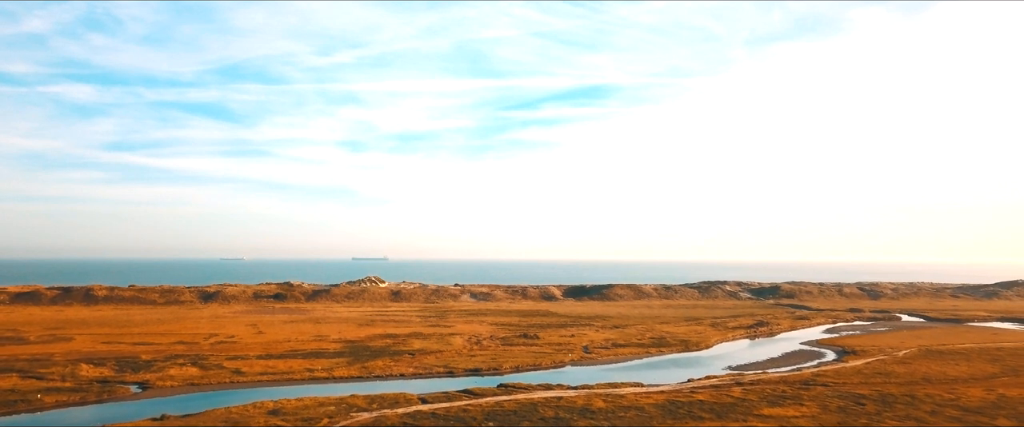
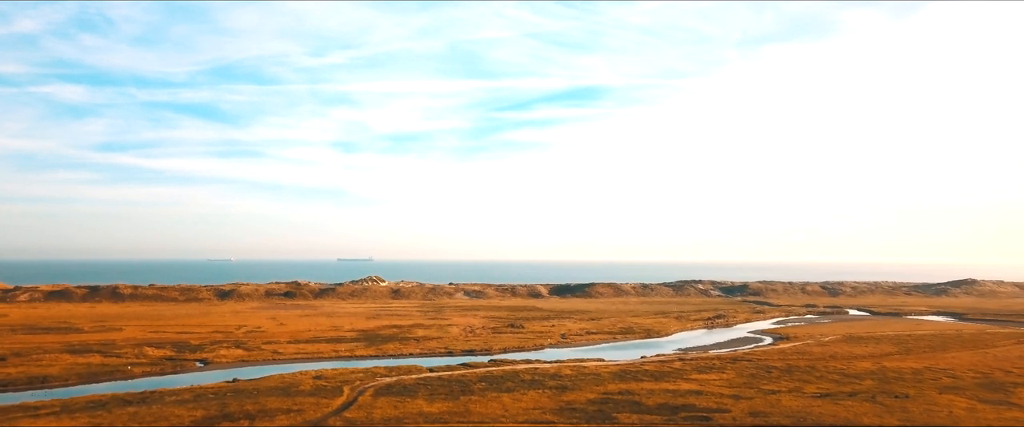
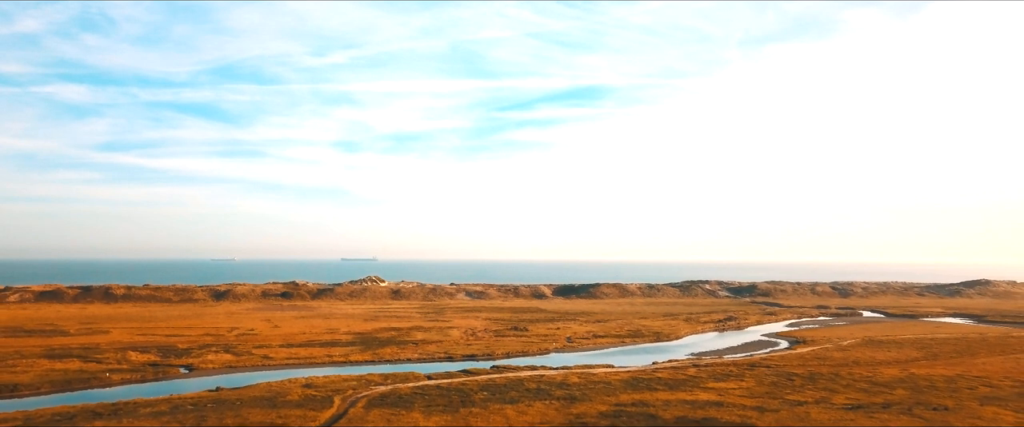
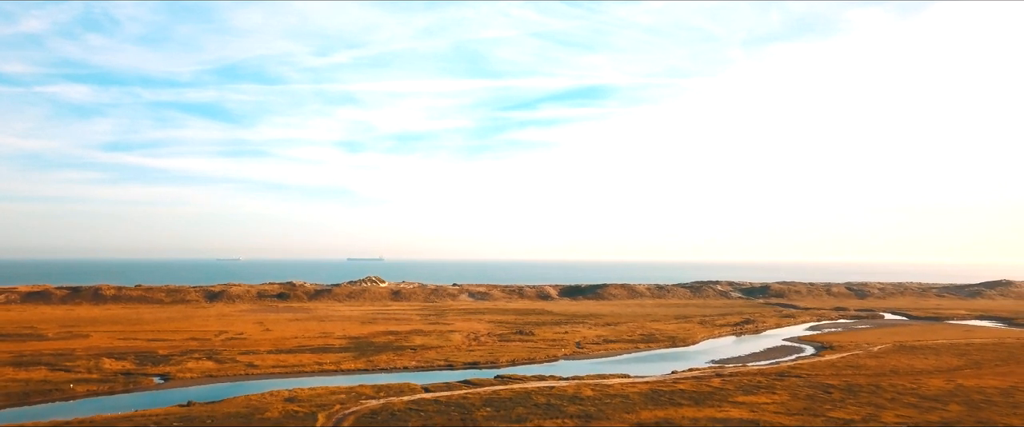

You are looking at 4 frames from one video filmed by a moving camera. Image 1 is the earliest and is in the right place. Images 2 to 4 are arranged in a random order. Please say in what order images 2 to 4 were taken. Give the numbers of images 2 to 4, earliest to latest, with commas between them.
4, 3, 2
